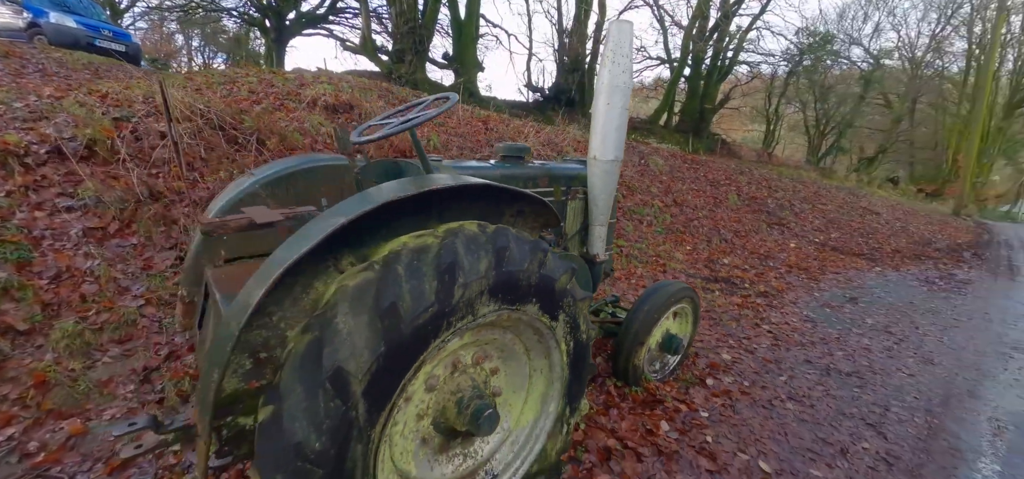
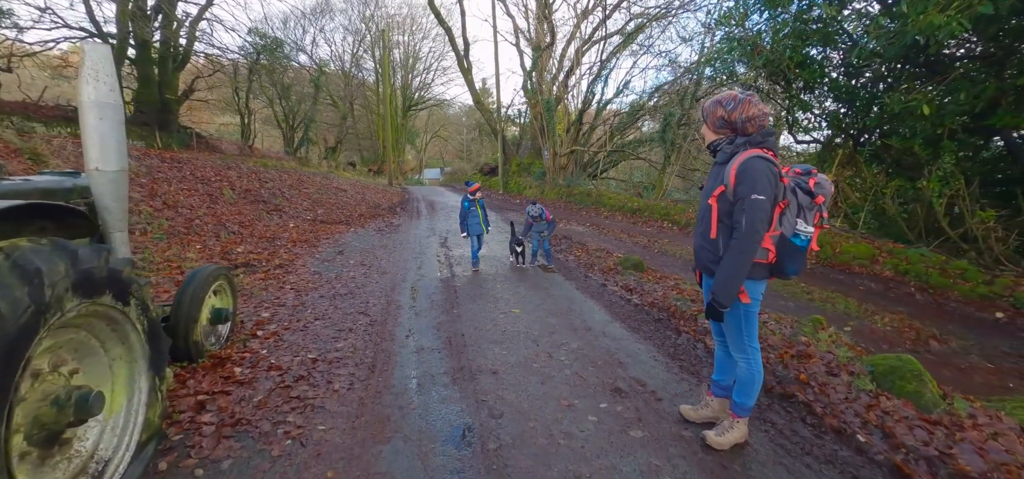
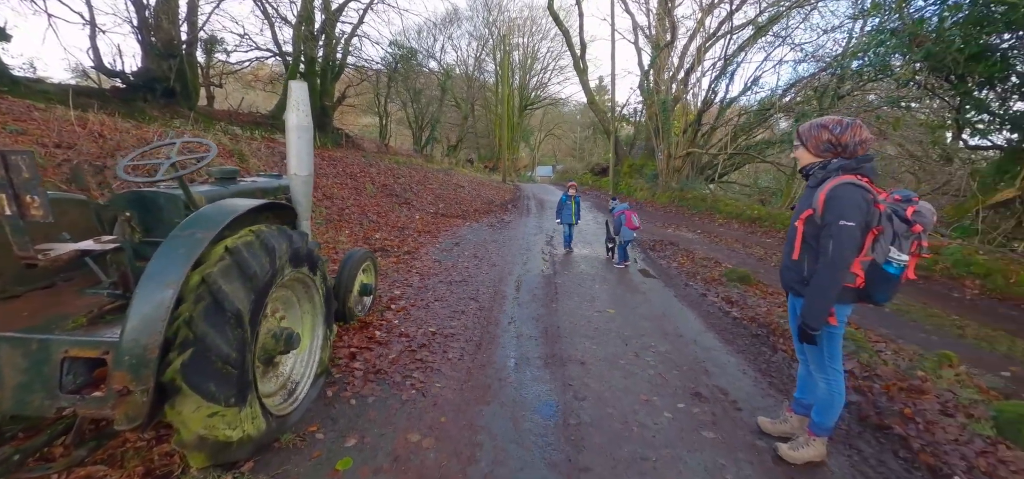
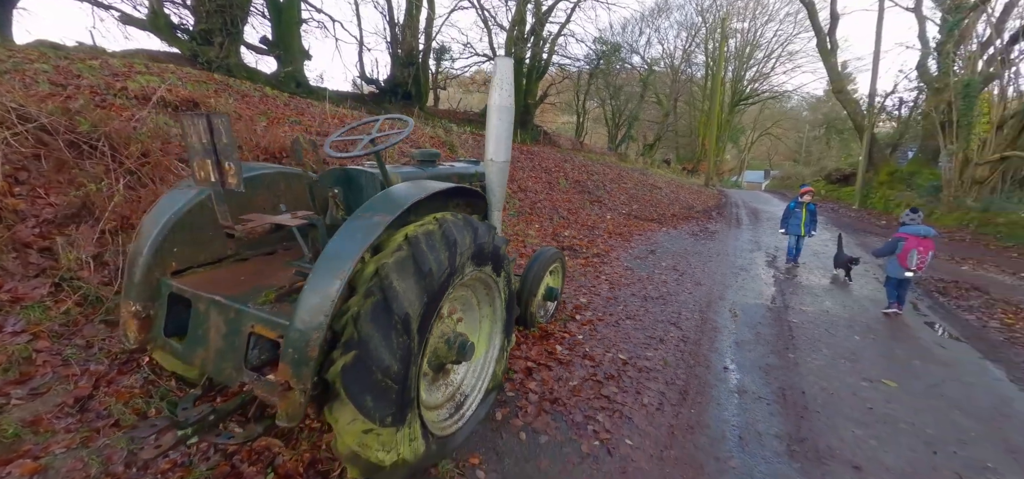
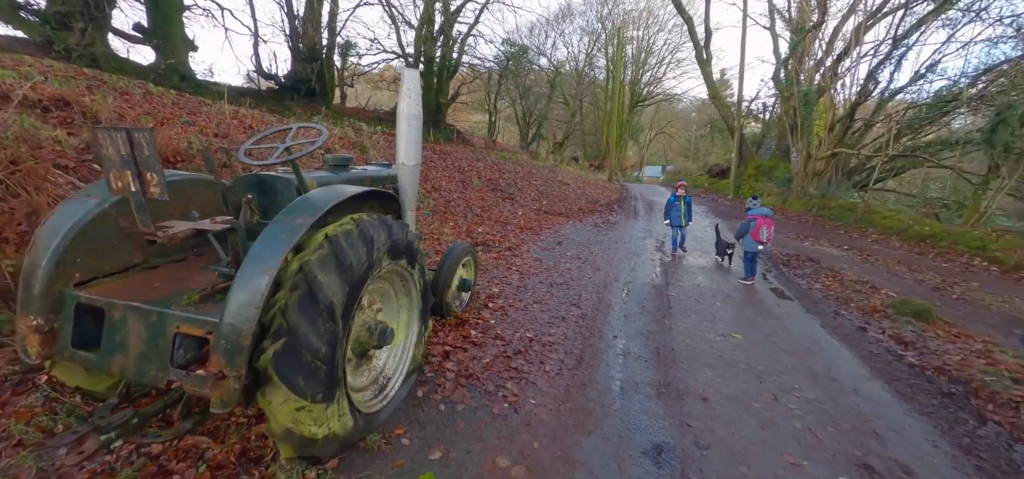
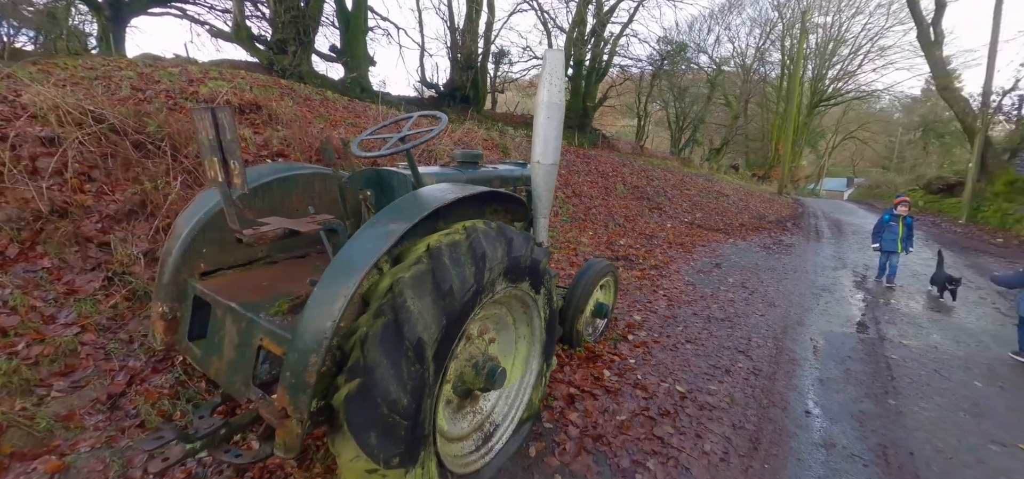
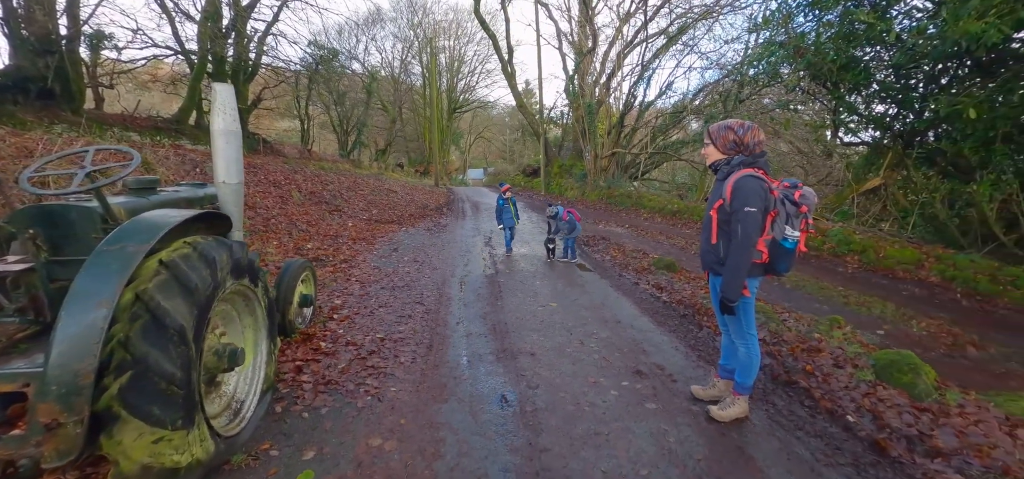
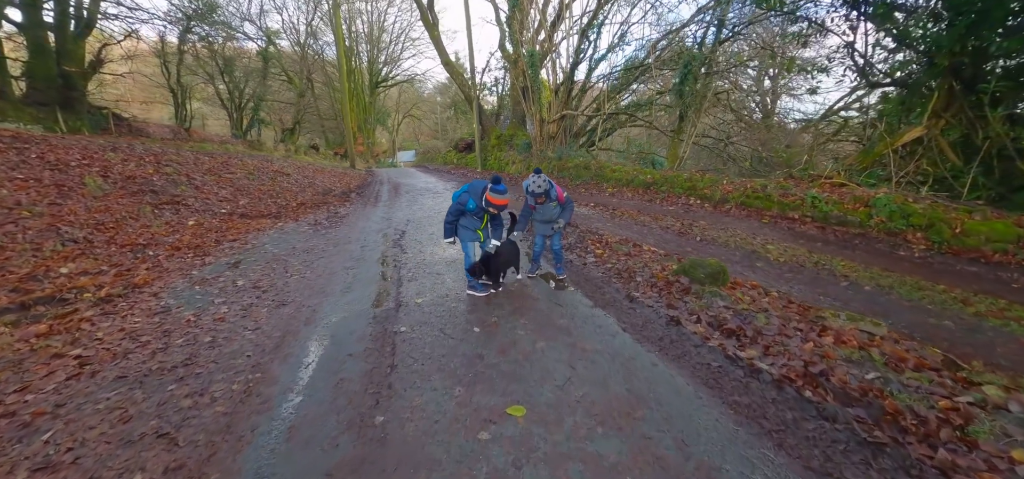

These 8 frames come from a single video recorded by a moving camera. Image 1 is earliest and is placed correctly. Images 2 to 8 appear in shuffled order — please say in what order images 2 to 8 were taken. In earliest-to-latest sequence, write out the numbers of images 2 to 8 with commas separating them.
6, 4, 5, 3, 7, 2, 8
